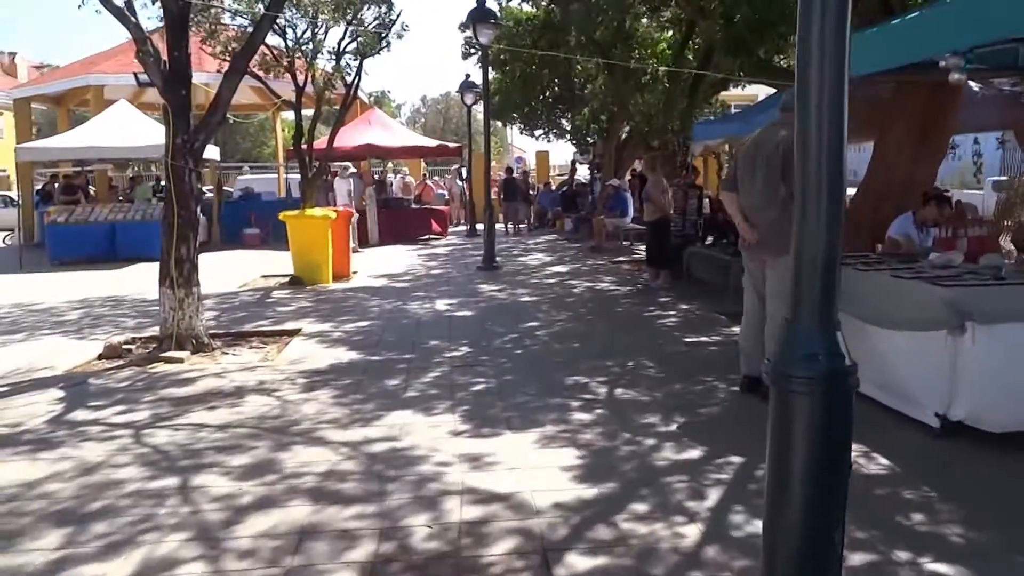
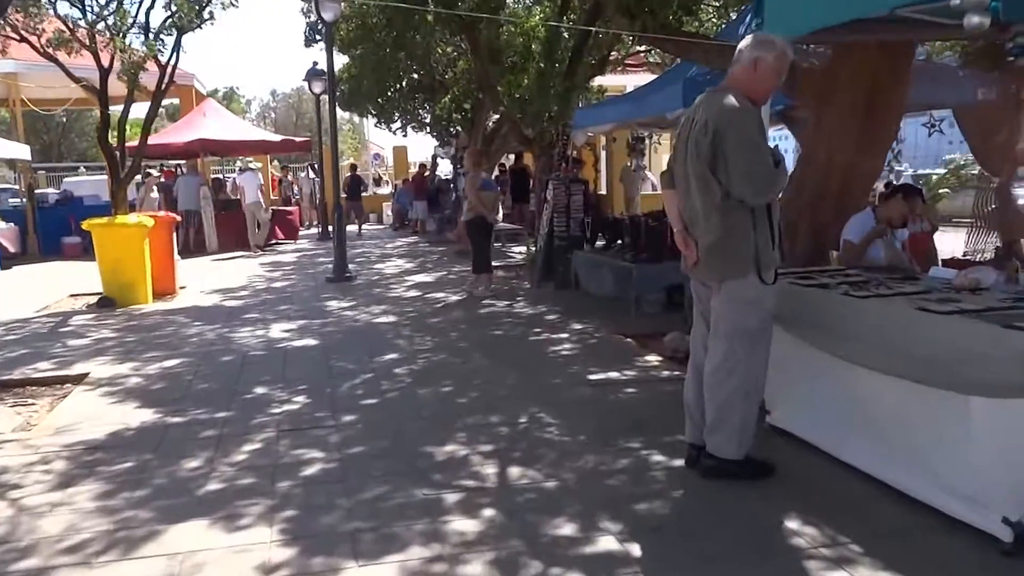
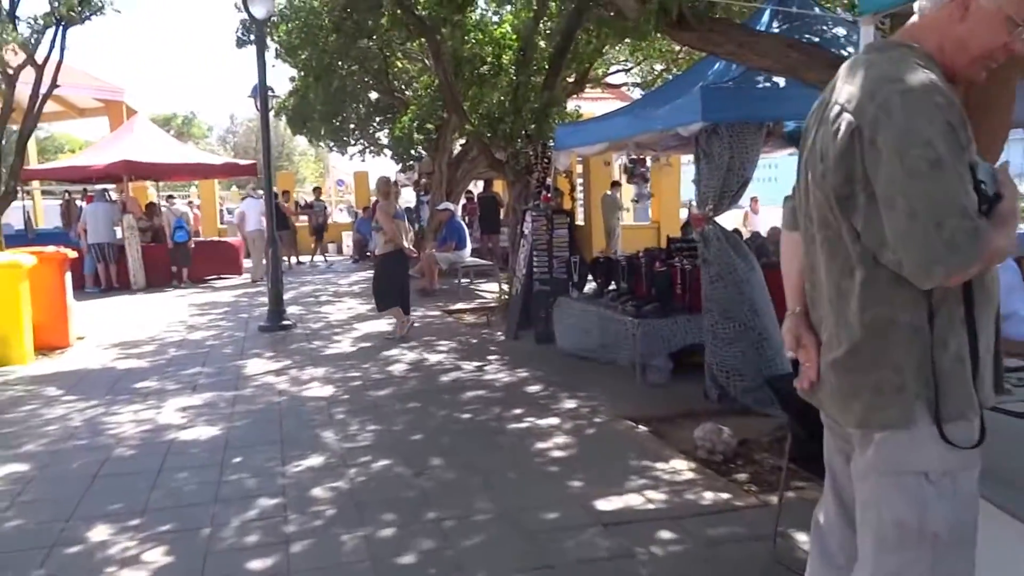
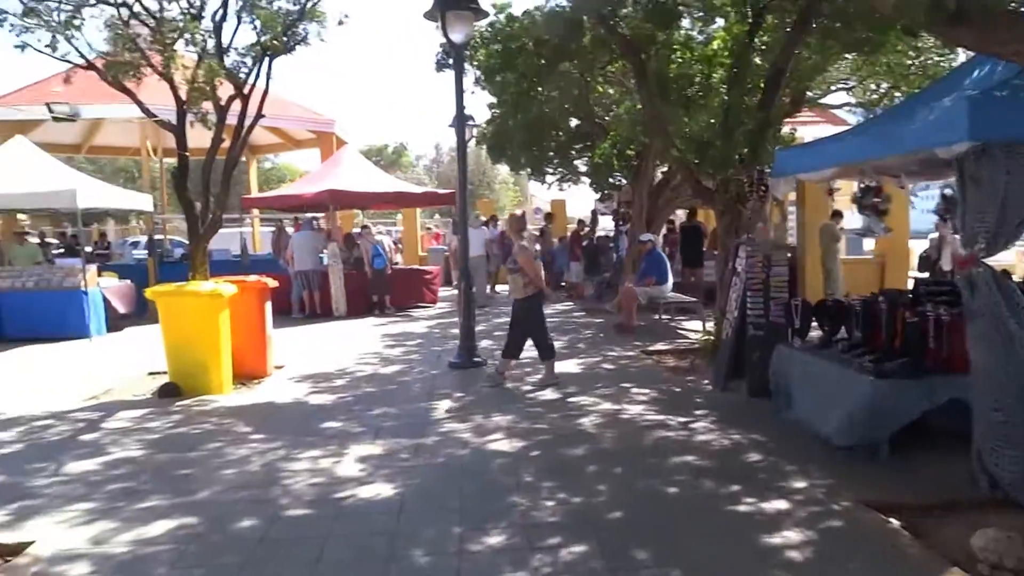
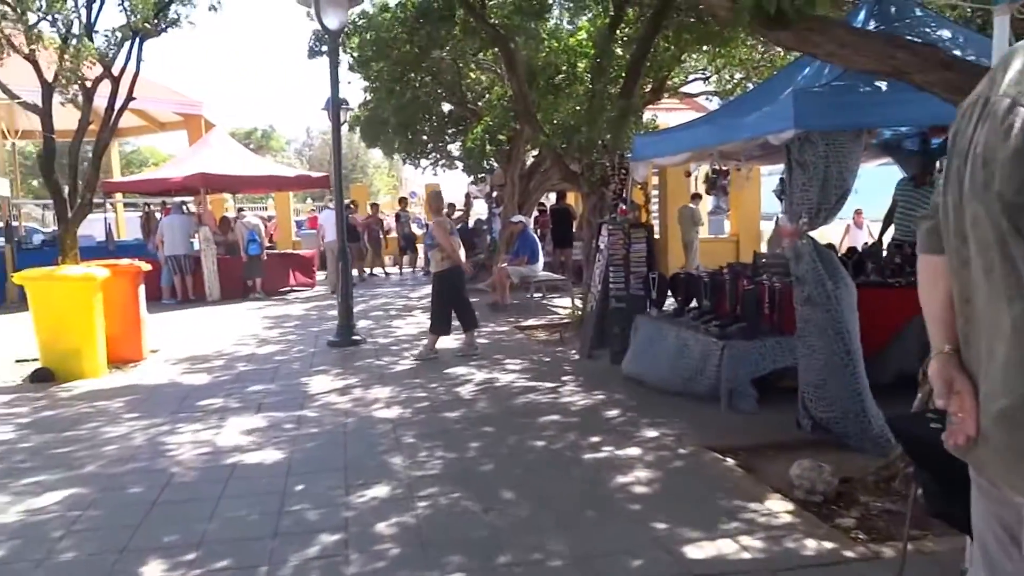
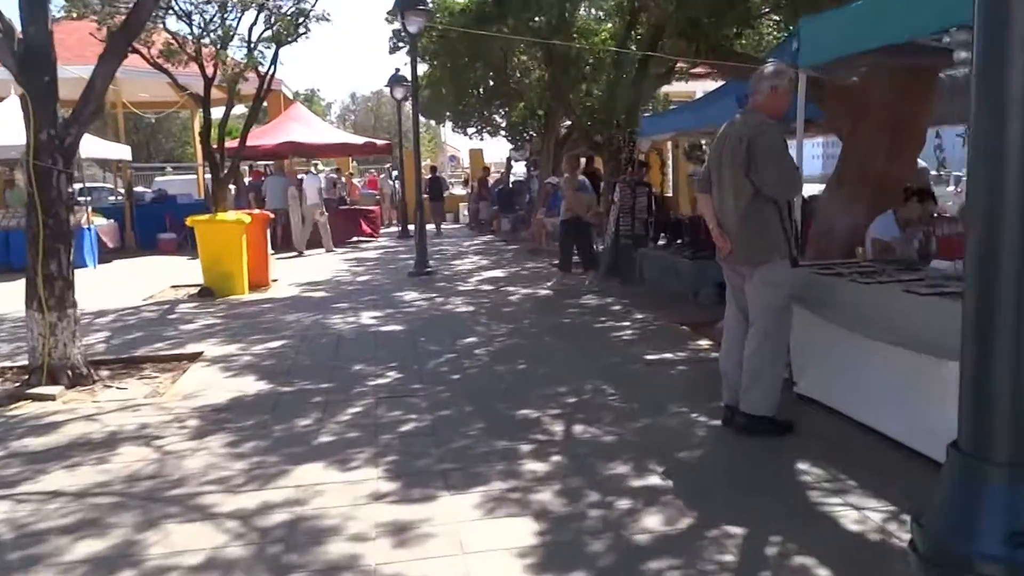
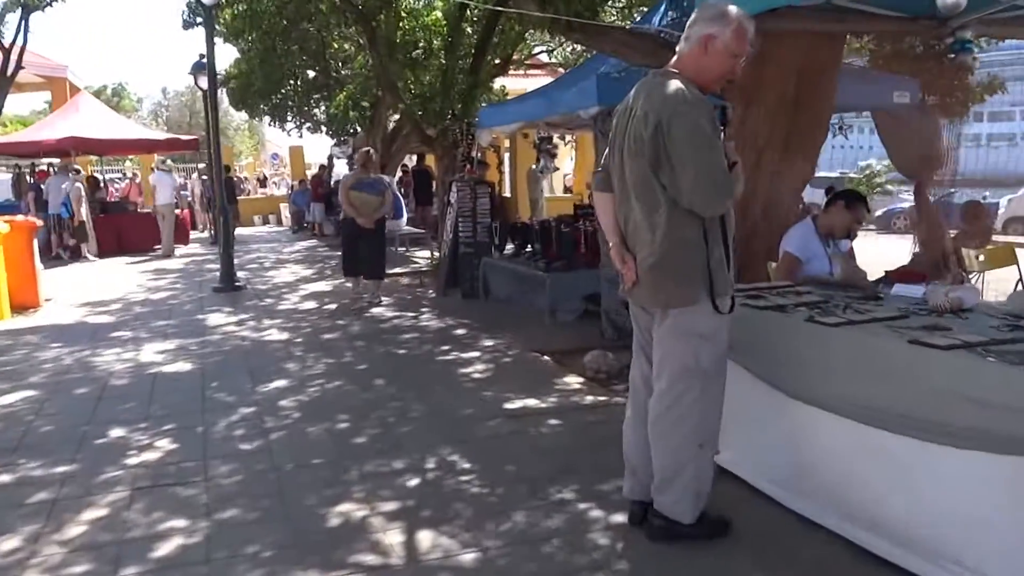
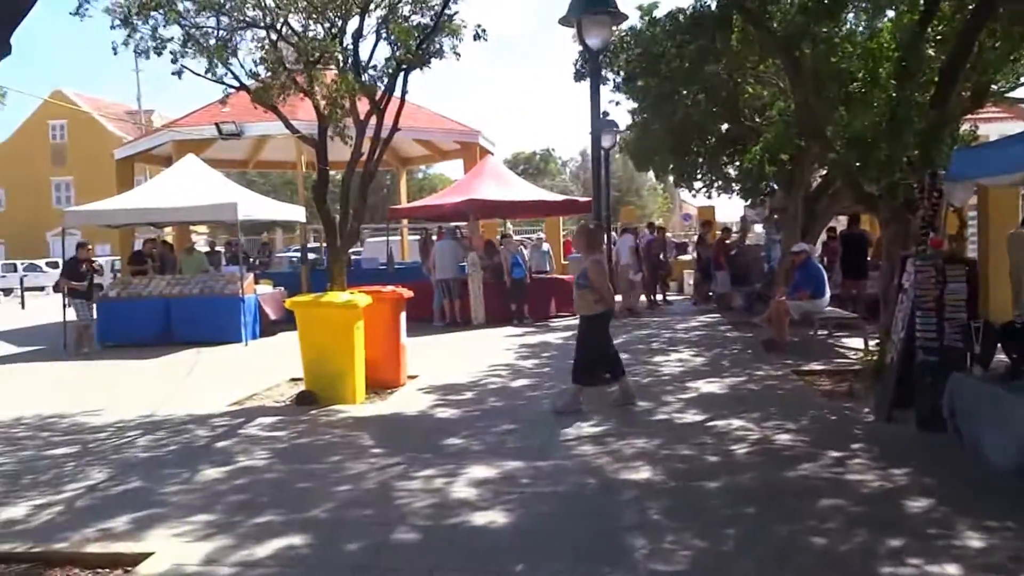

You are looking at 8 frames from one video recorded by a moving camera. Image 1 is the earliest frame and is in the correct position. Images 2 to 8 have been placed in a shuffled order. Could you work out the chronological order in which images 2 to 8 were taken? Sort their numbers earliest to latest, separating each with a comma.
6, 2, 7, 3, 5, 4, 8
